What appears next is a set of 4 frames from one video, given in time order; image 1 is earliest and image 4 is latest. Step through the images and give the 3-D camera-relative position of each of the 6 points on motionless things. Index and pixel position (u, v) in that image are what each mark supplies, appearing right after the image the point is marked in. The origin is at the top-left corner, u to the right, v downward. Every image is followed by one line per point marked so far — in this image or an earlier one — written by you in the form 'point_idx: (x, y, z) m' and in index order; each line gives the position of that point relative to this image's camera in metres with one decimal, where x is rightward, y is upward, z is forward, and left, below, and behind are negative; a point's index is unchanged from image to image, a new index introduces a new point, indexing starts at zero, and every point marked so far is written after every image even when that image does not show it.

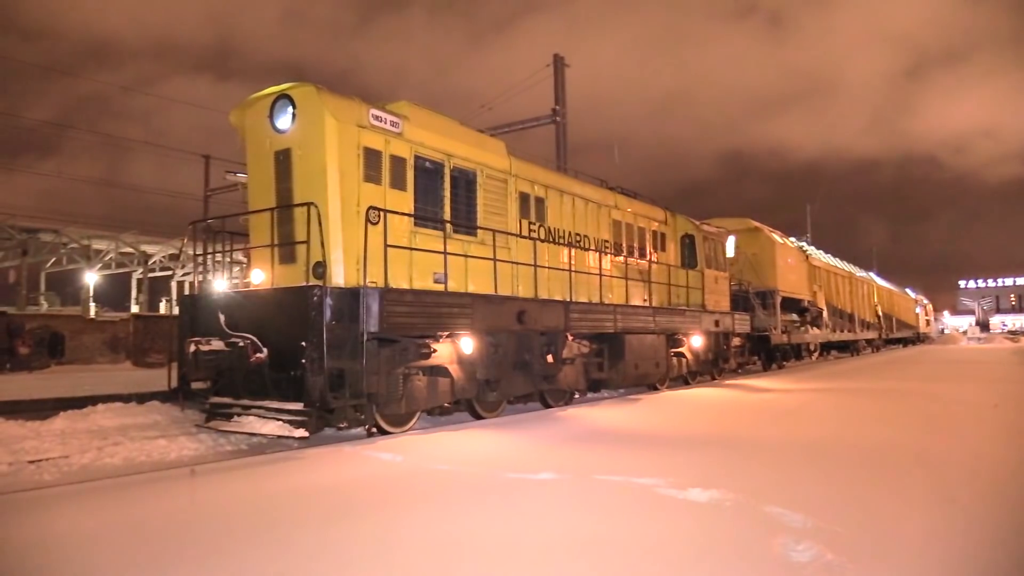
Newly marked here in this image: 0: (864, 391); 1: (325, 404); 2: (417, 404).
0: (+8.7, -2.5, +16.7) m
1: (-2.0, -1.2, +7.0) m
2: (-1.2, -1.4, +8.0) m
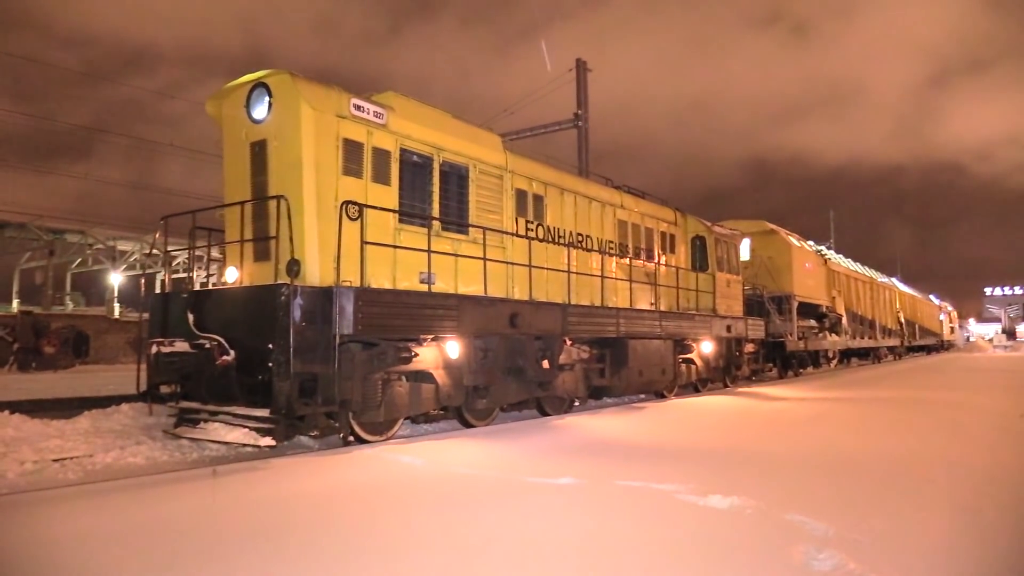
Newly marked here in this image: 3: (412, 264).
0: (+8.8, -2.6, +15.9) m
1: (-2.1, -1.2, +6.5) m
2: (-1.3, -1.4, +7.5) m
3: (-1.2, +0.3, +8.2) m
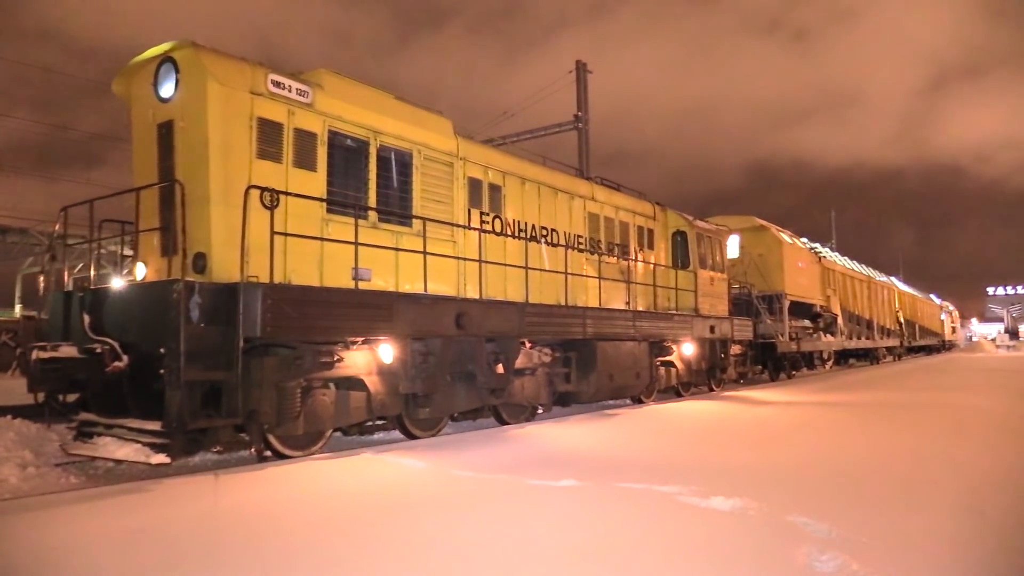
0: (+8.2, -2.6, +15.1) m
1: (-2.8, -1.2, +5.7) m
2: (-1.9, -1.4, +6.7) m
3: (-1.9, +0.3, +7.4) m
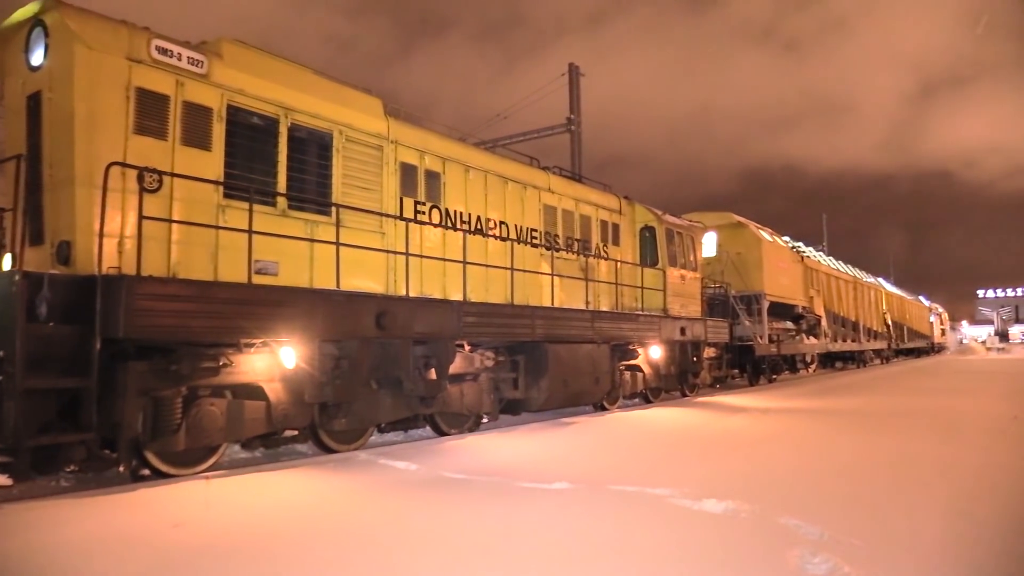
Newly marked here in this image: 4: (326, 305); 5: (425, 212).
0: (+7.3, -2.6, +14.4) m
1: (-3.5, -1.1, +4.9) m
2: (-2.7, -1.3, +5.9) m
3: (-2.6, +0.4, +6.6) m
4: (-1.8, -0.2, +6.6) m
5: (-1.1, +1.0, +8.7) m
